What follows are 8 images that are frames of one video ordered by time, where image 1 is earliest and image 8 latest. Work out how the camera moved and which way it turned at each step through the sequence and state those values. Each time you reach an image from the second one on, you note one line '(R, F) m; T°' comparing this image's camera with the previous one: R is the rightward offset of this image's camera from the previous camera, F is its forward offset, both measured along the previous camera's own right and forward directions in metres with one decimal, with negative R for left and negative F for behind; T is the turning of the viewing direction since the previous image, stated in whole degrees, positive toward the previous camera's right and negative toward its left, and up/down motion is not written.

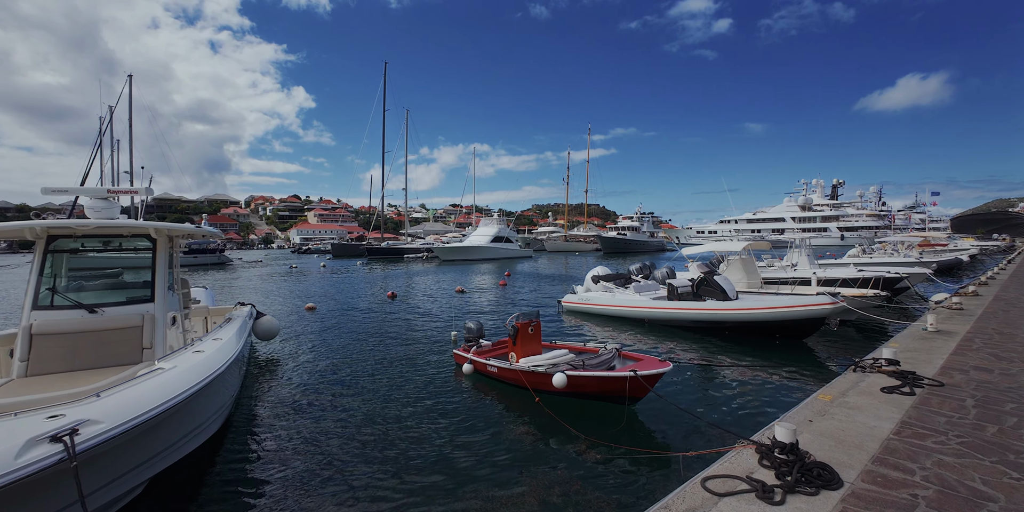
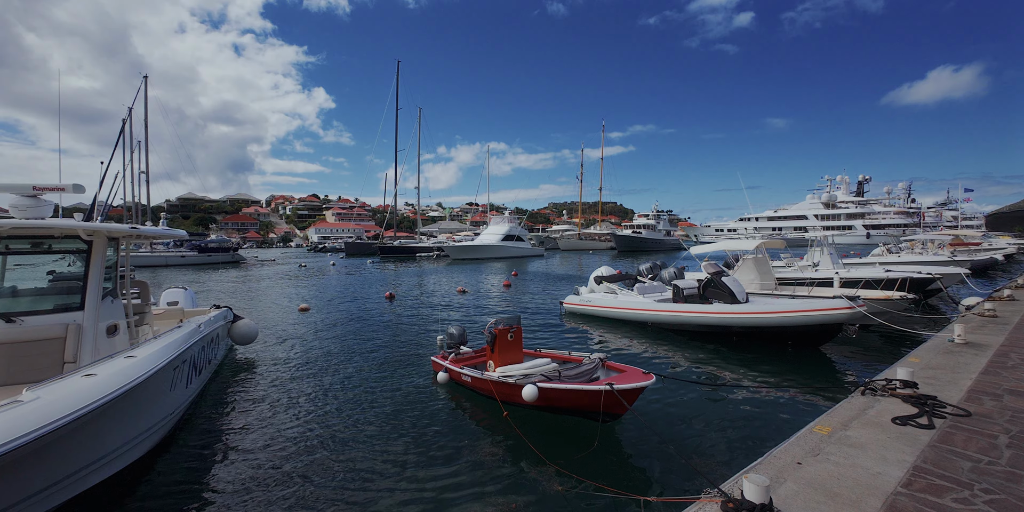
(+0.8, +0.7) m; -2°
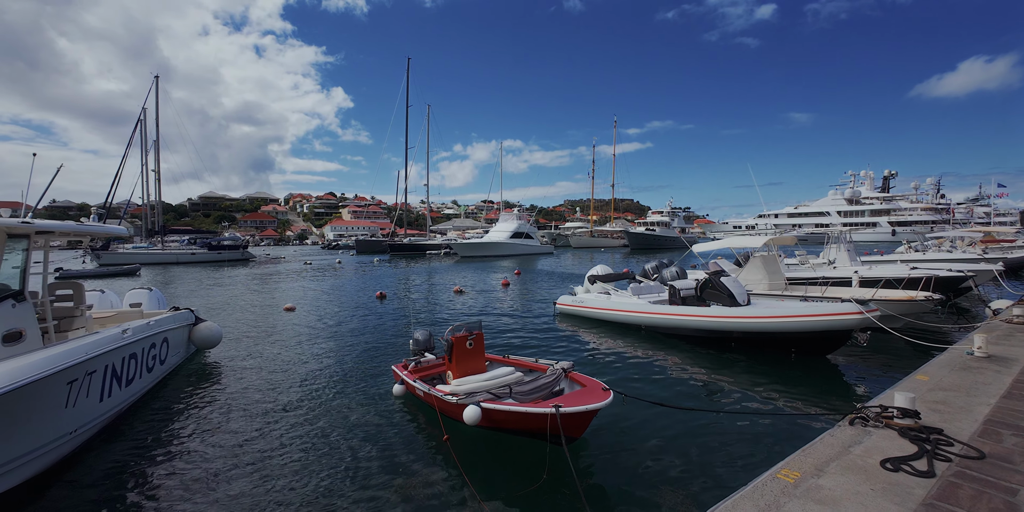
(+1.0, +0.8) m; -2°
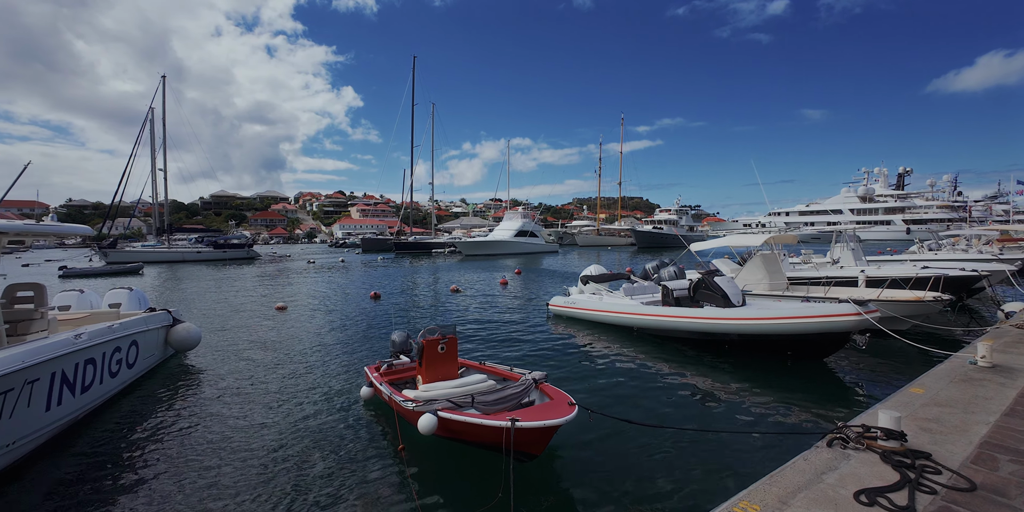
(+0.6, +0.4) m; -1°
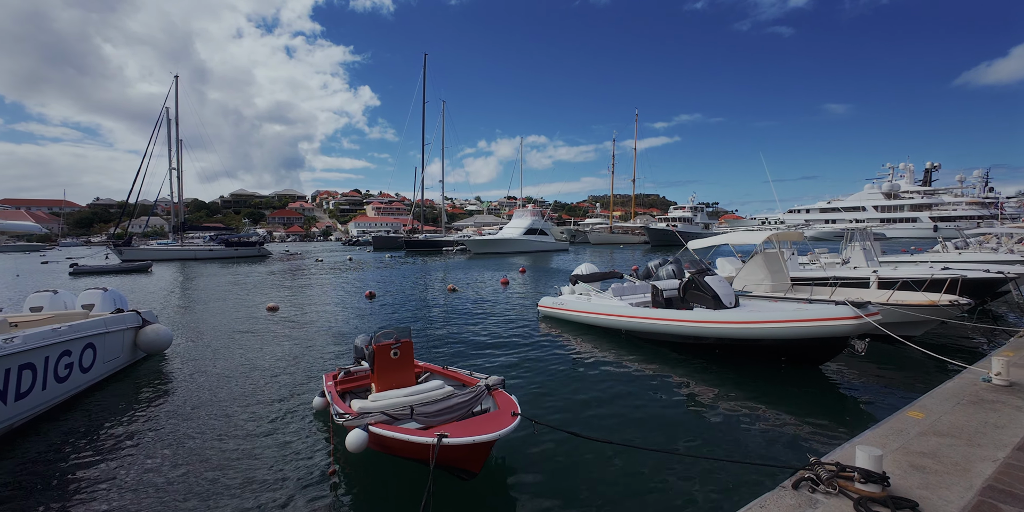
(+0.9, +0.6) m; -2°
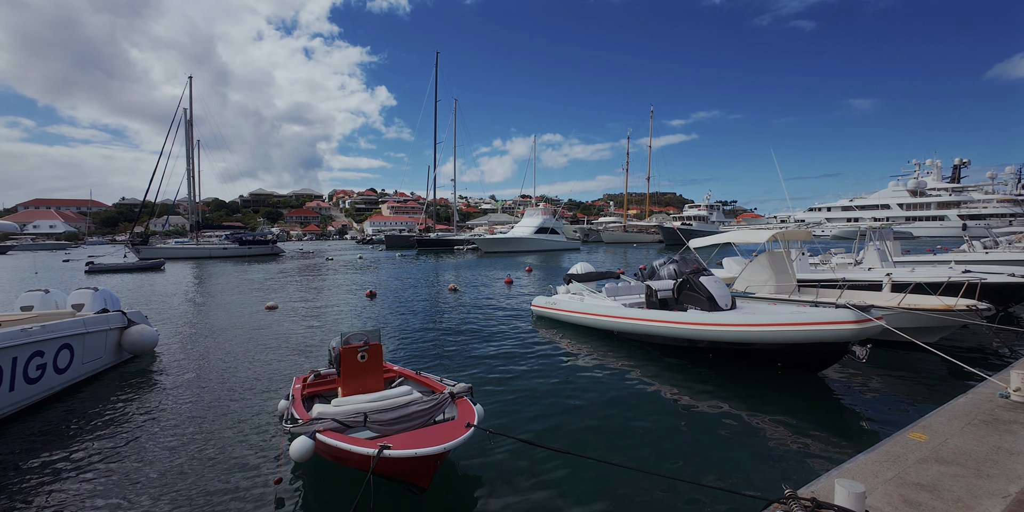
(+0.6, +0.4) m; -2°
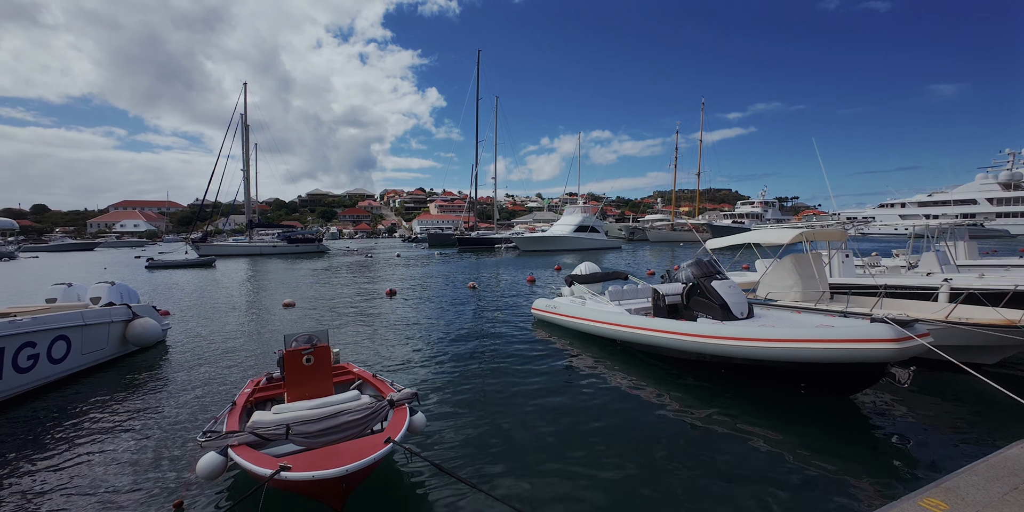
(+1.2, +0.8) m; -6°
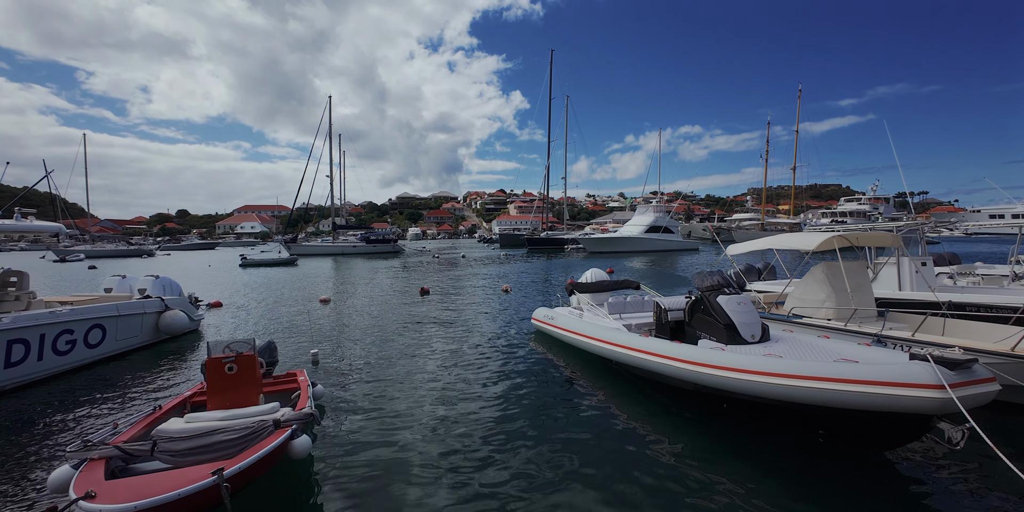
(+2.0, +0.9) m; -10°
